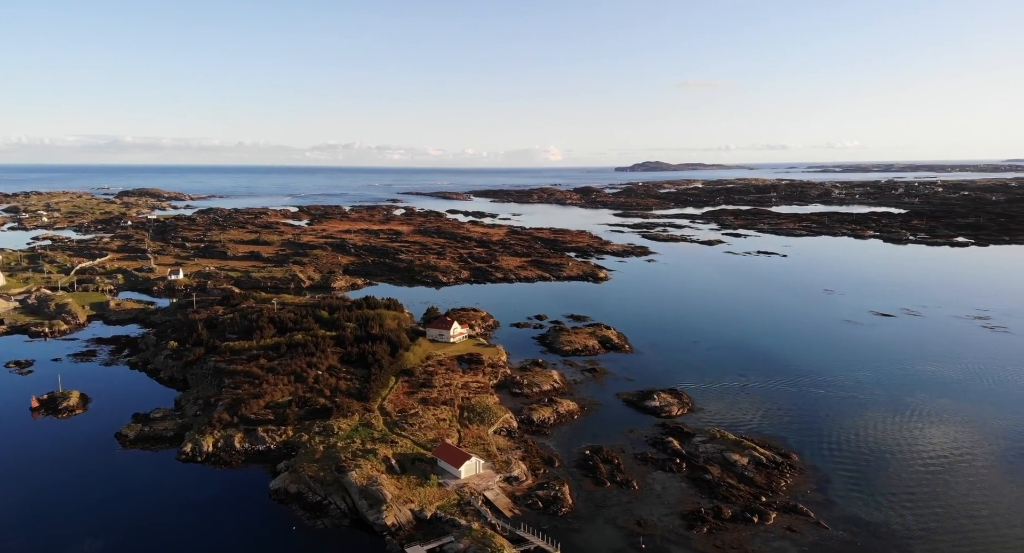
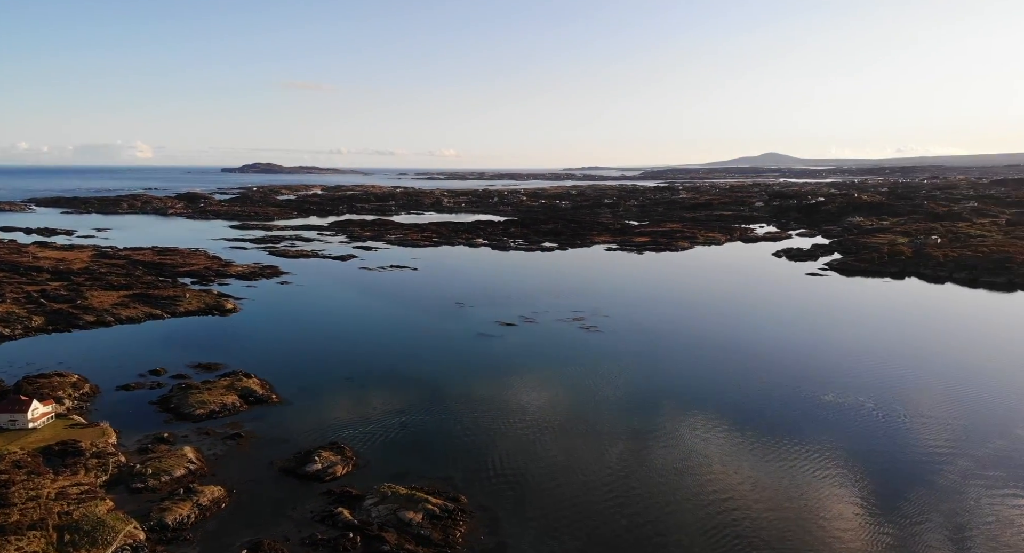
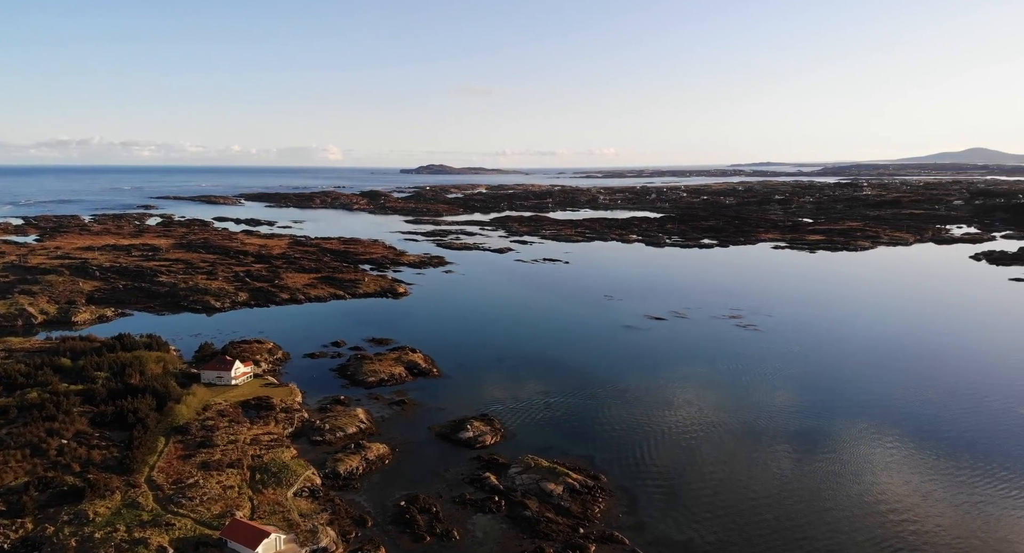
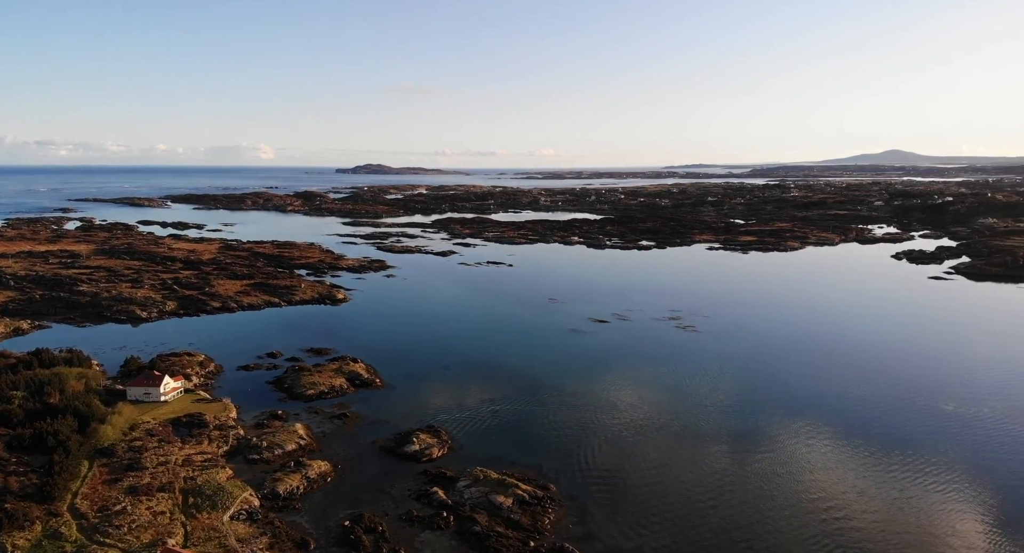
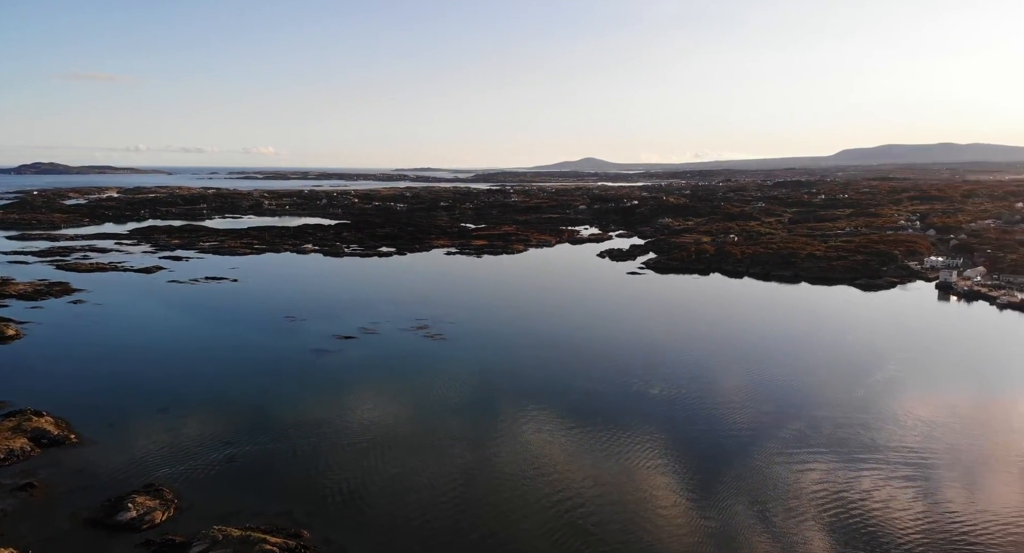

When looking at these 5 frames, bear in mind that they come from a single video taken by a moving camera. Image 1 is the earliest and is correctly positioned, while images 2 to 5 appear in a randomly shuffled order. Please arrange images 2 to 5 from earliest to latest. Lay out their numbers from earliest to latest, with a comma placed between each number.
3, 4, 2, 5
